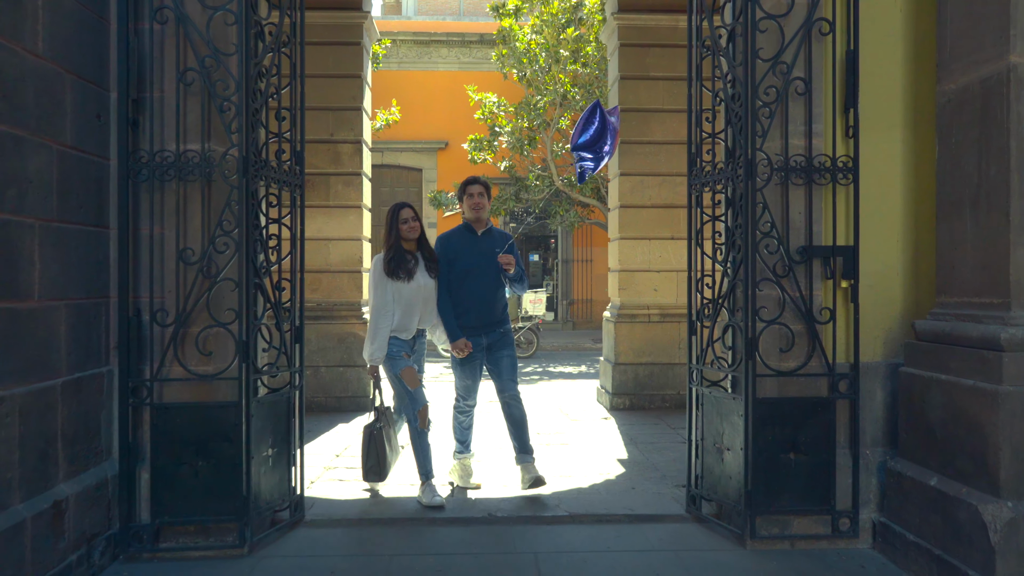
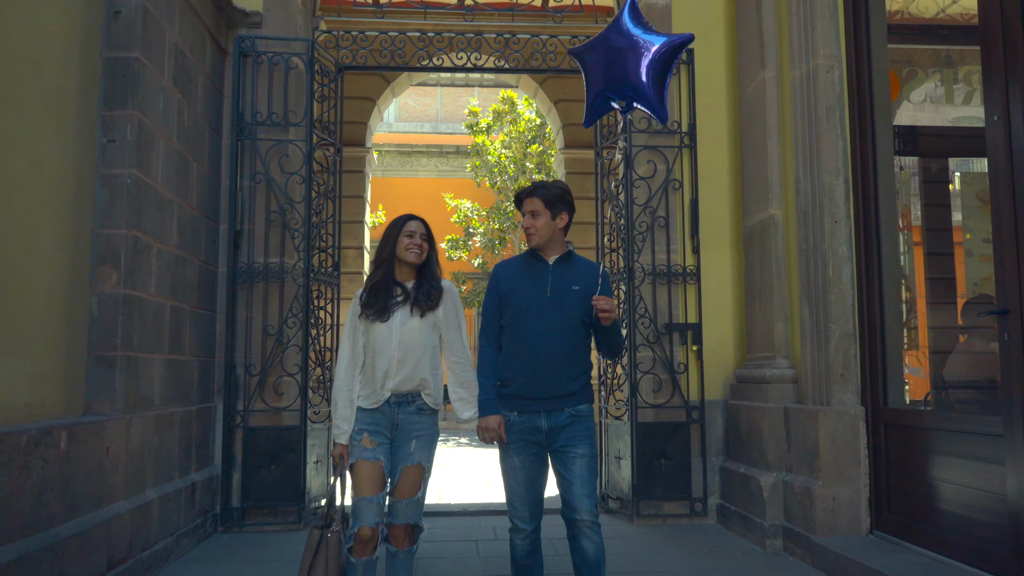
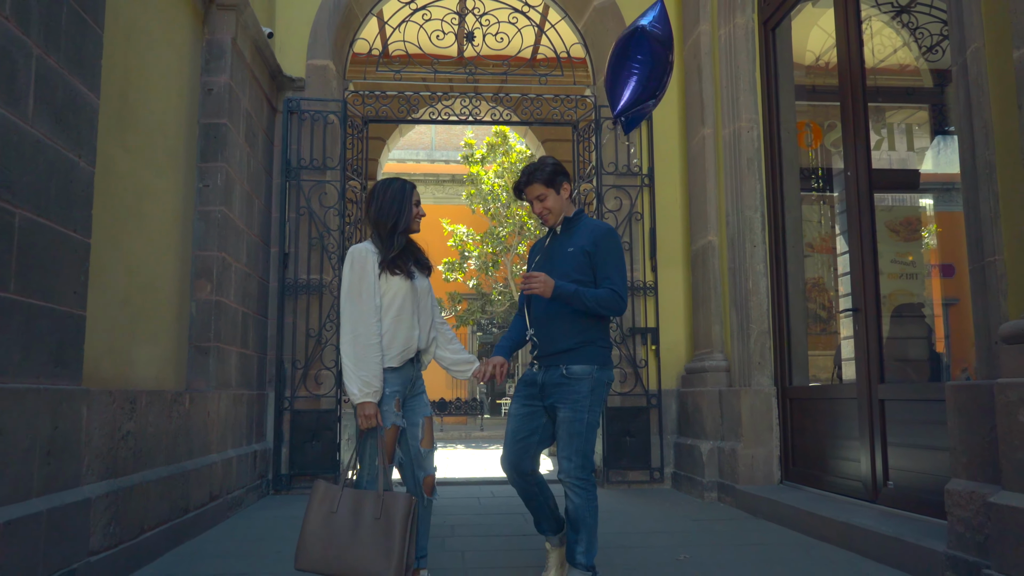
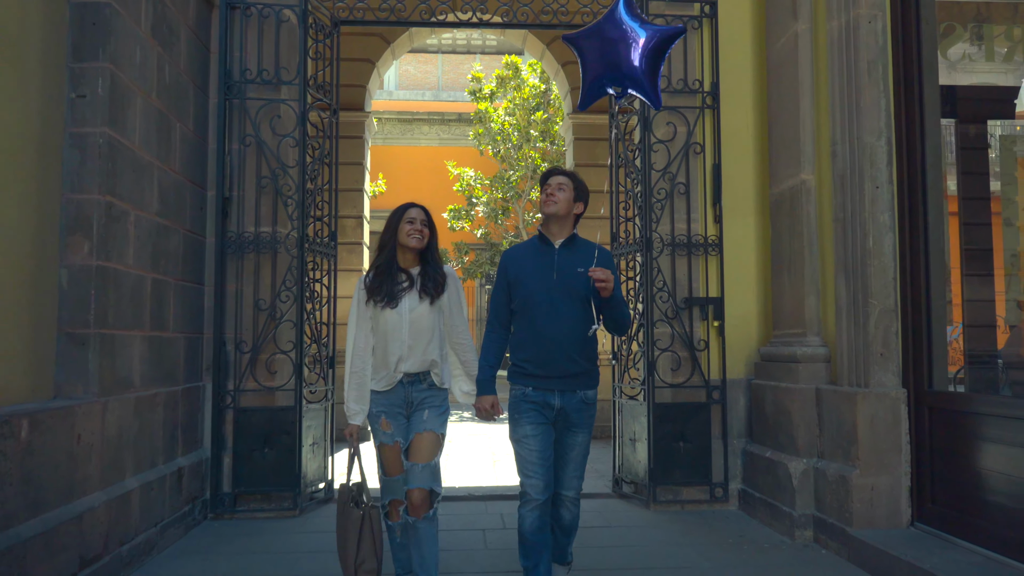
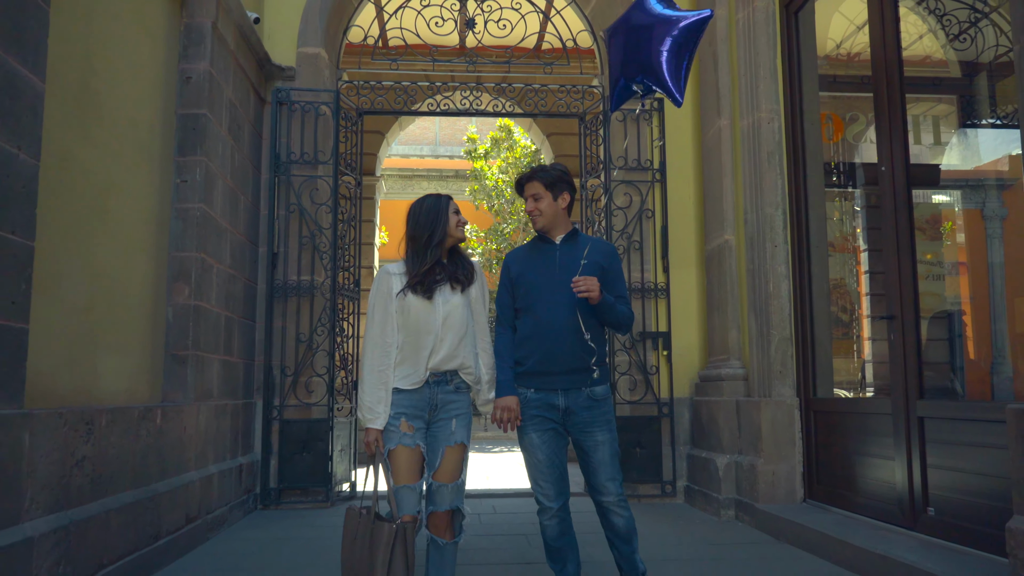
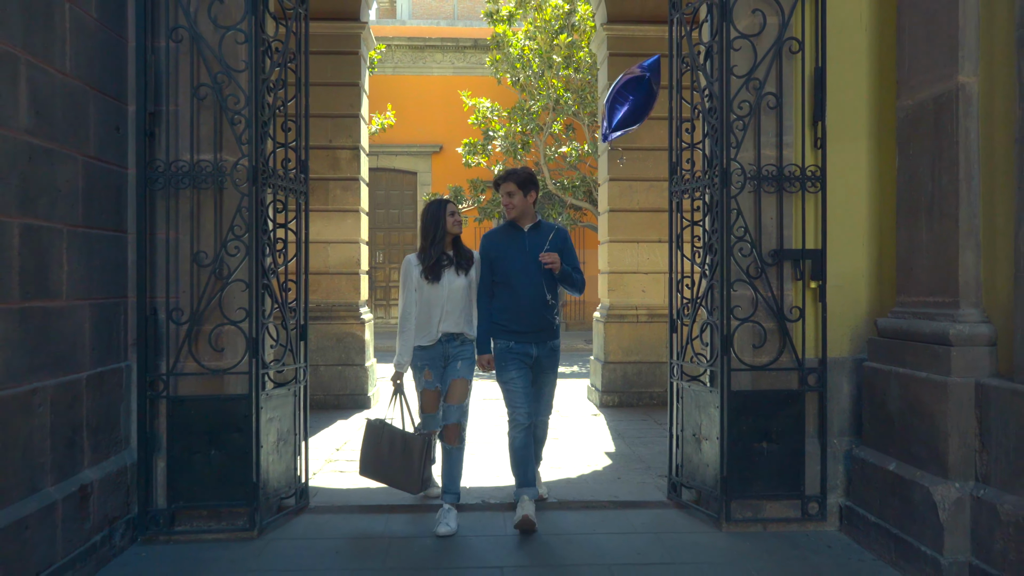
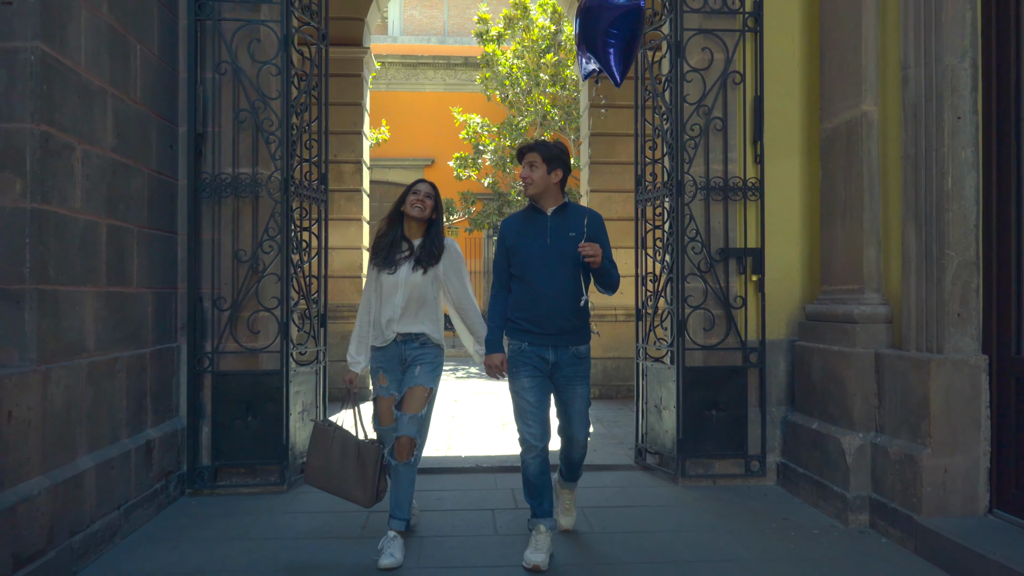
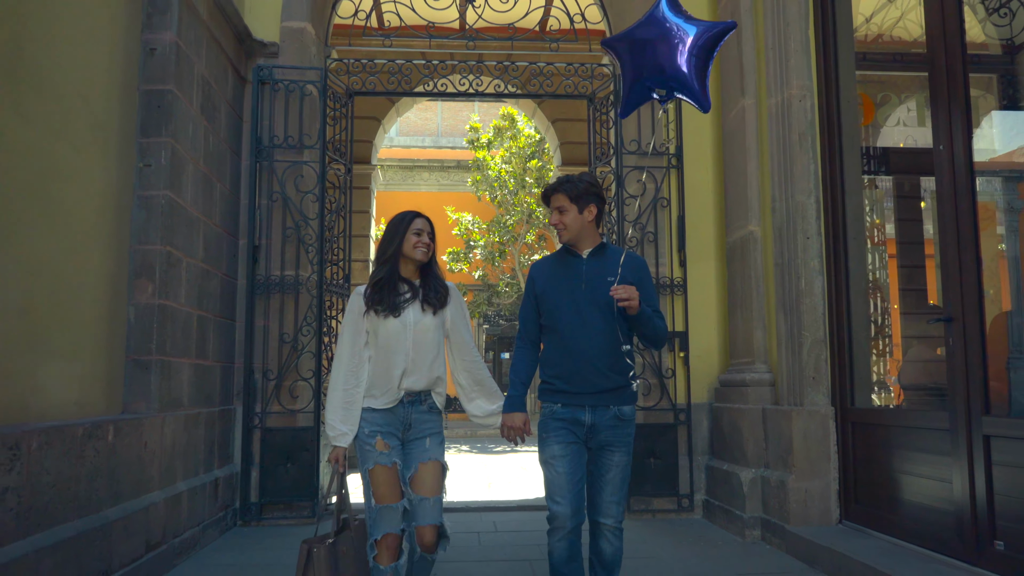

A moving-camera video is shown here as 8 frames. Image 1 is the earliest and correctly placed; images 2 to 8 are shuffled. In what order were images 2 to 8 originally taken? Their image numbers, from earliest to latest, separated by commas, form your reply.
6, 7, 4, 2, 8, 5, 3
